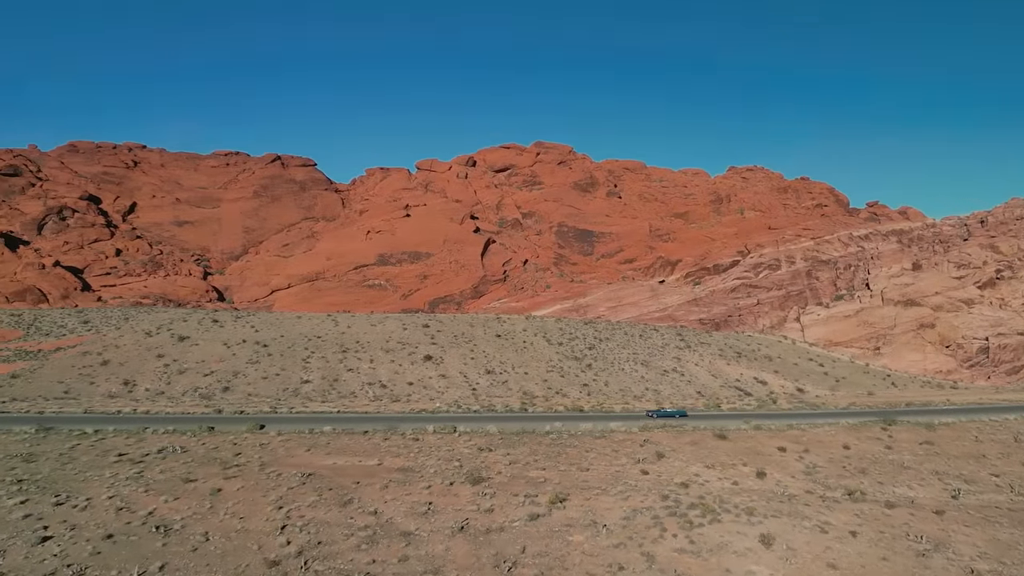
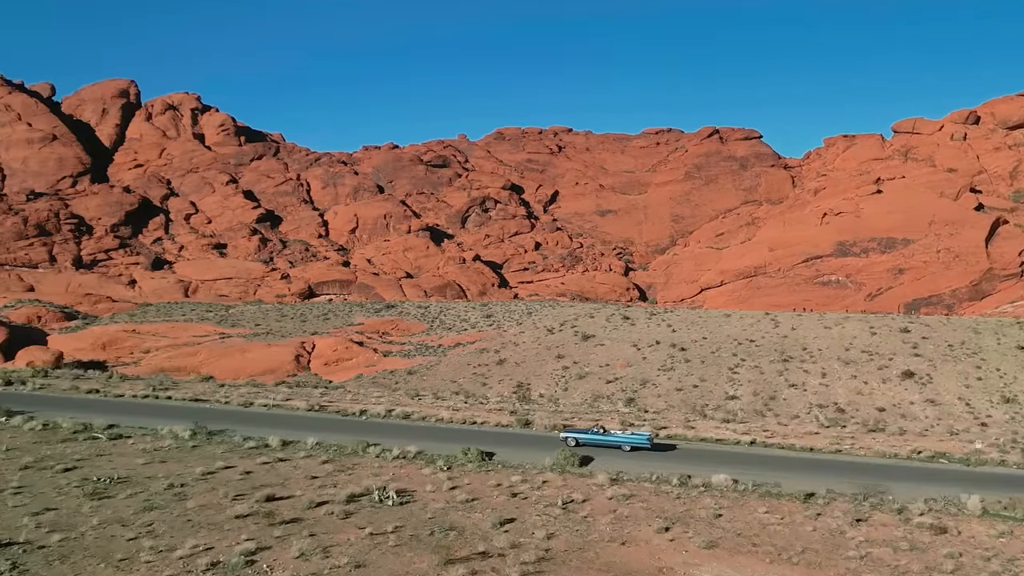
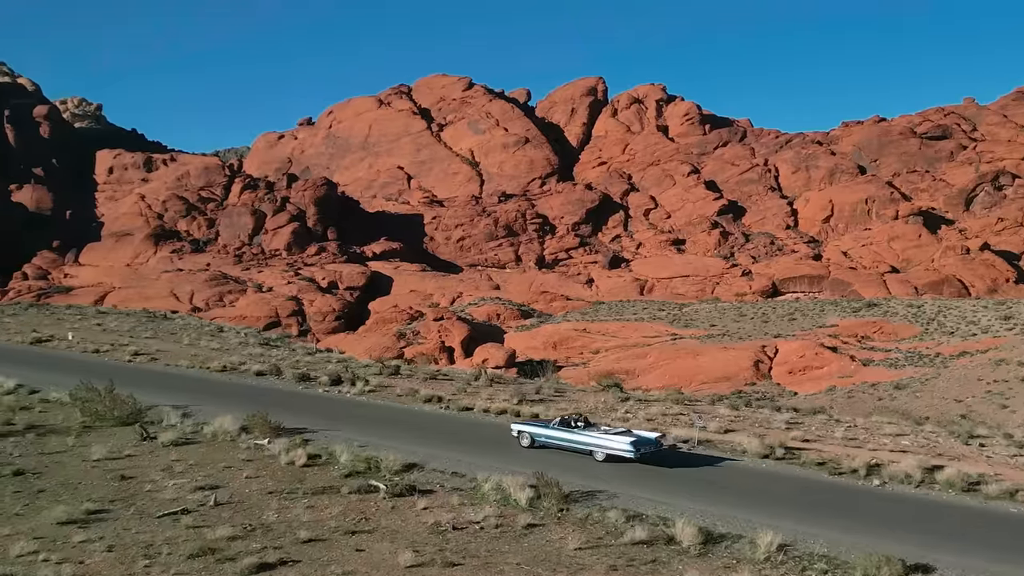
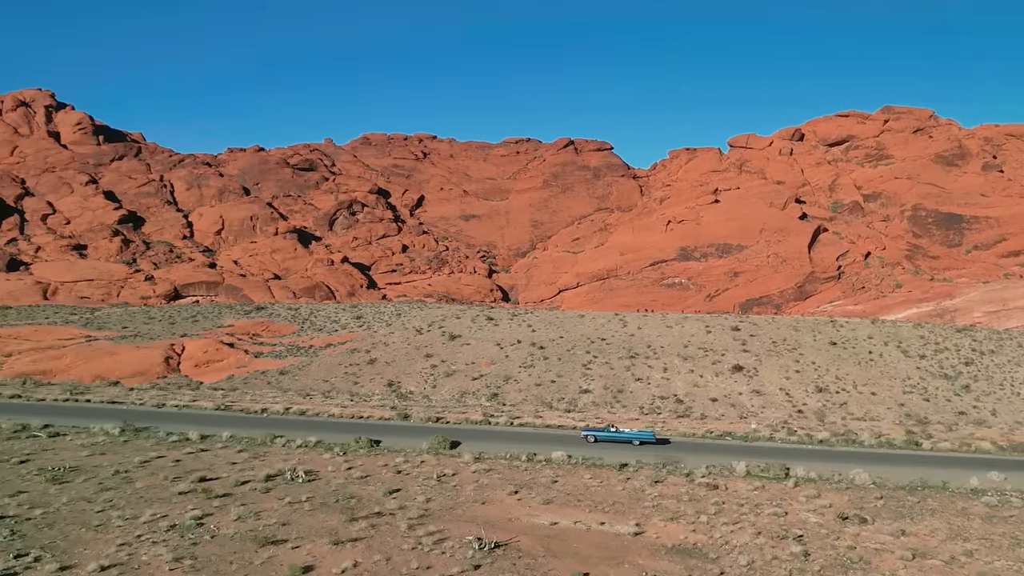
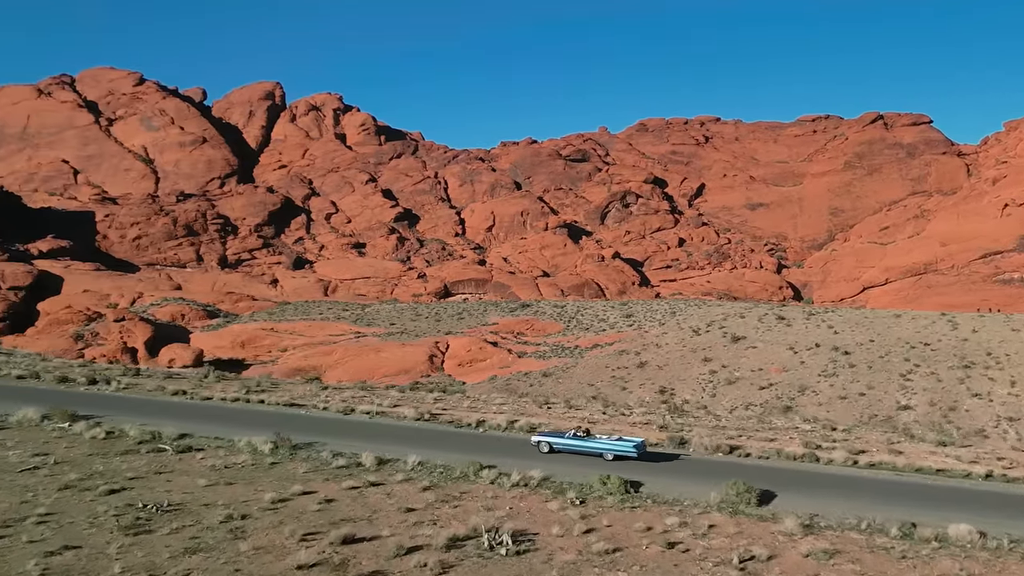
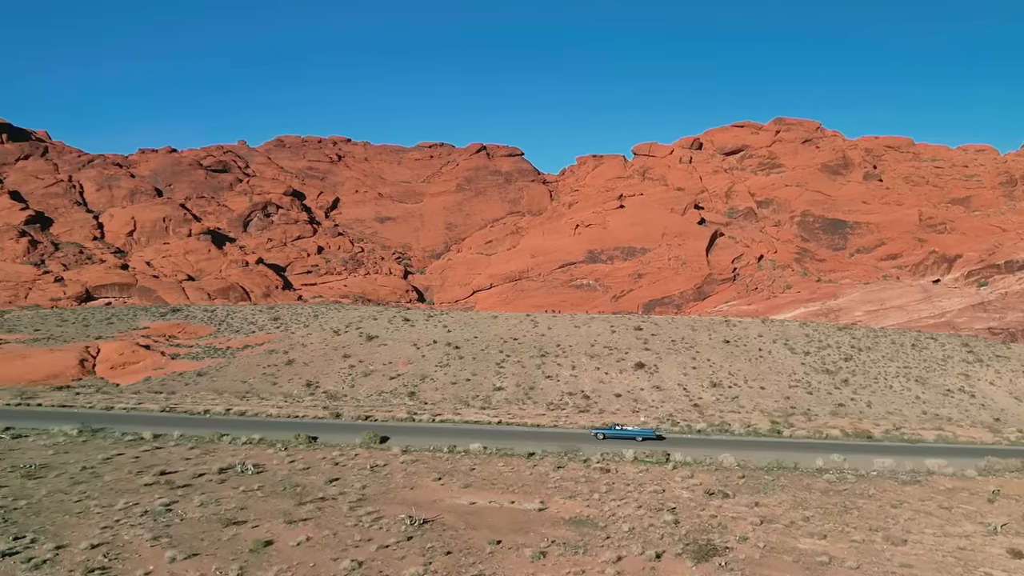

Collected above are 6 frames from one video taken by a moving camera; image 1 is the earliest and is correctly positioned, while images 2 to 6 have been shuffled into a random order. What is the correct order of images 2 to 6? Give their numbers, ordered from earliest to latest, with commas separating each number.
6, 4, 2, 5, 3
